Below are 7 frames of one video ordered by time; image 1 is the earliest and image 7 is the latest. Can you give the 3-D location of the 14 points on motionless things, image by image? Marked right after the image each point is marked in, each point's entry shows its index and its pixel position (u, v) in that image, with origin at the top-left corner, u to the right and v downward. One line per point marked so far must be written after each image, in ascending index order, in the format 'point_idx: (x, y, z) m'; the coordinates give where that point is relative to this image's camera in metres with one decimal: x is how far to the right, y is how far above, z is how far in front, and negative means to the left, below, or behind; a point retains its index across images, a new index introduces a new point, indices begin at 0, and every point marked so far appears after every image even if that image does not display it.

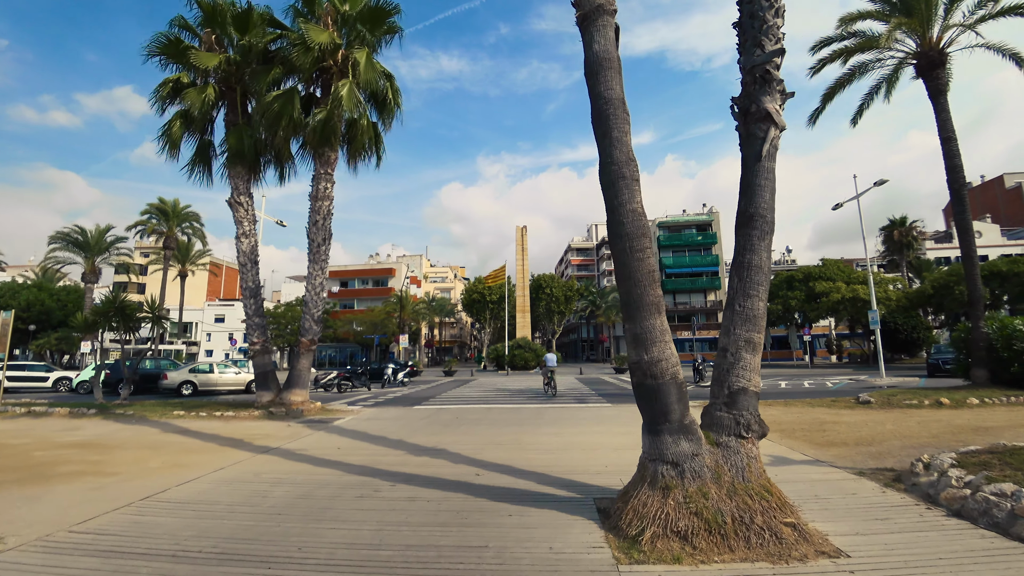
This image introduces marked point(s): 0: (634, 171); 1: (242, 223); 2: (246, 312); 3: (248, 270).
0: (+1.2, +1.2, +5.2) m
1: (-7.6, +1.9, +14.5) m
2: (-7.2, -0.7, +13.9) m
3: (-7.4, +0.5, +14.3) m
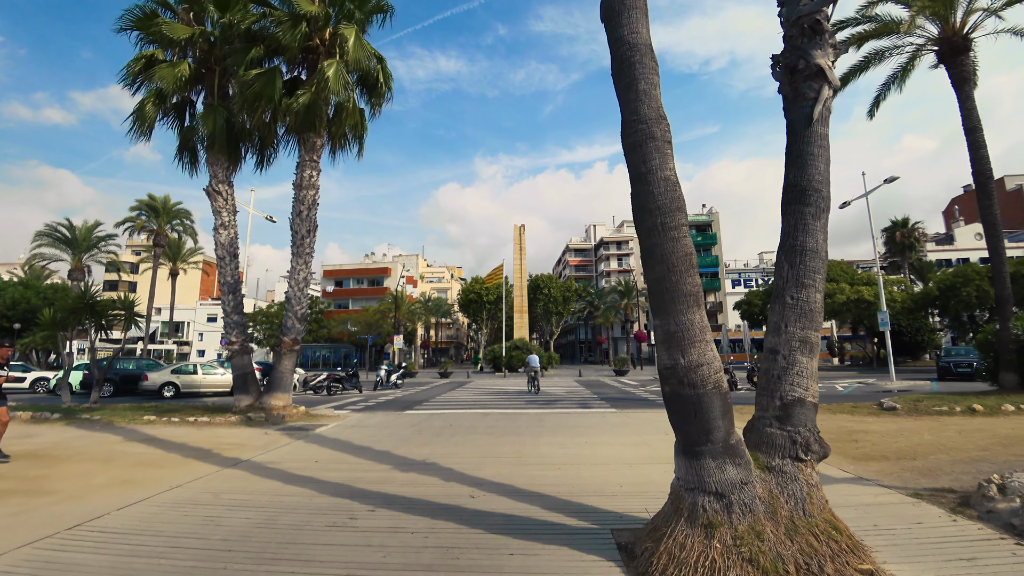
0: (+1.3, +1.3, +4.2) m
1: (-7.6, +2.0, +13.5) m
2: (-7.2, -0.5, +12.9) m
3: (-7.4, +0.7, +13.3) m
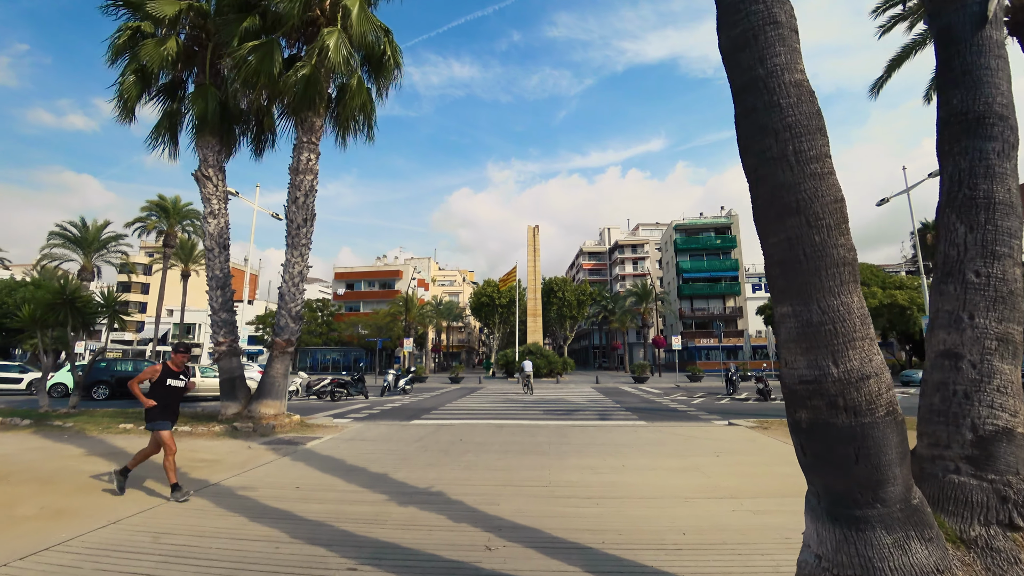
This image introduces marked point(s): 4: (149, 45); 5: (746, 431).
0: (+1.5, +1.5, +2.8) m
1: (-7.2, +2.1, +12.2) m
2: (-6.8, -0.4, +11.7) m
3: (-6.9, +0.8, +12.0) m
4: (-8.6, +5.8, +12.2) m
5: (+5.1, -3.1, +11.1) m
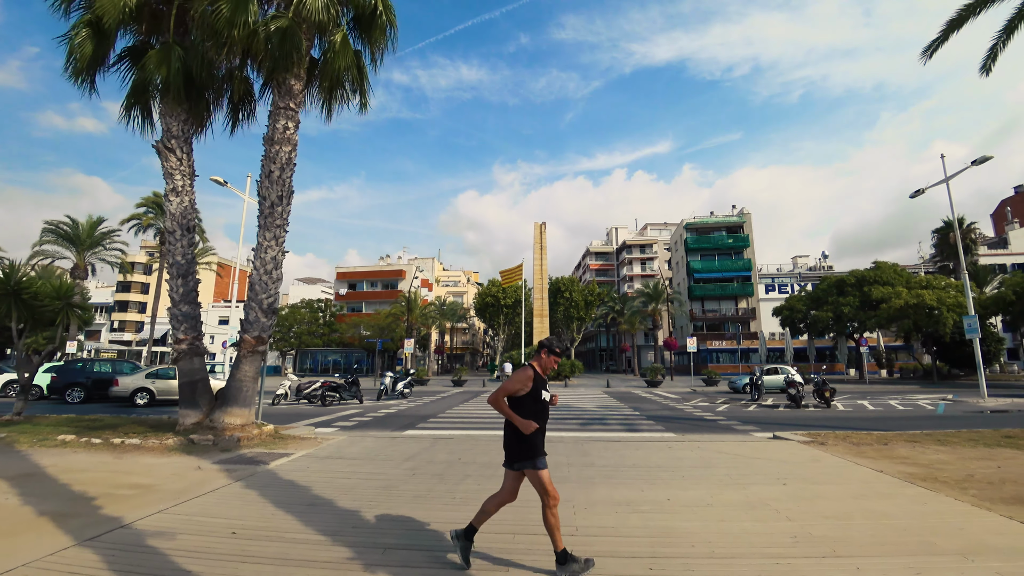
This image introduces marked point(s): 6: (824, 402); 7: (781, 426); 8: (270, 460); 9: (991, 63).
0: (+1.6, +1.7, +1.1) m
1: (-7.0, +2.3, +10.6) m
2: (-6.6, -0.2, +10.0) m
3: (-6.8, +1.0, +10.4) m
4: (-8.4, +6.0, +10.6) m
5: (+5.2, -2.9, +9.3) m
6: (+11.3, -4.1, +18.6) m
7: (+7.0, -3.6, +13.4) m
8: (-3.7, -2.6, +7.8) m
9: (+14.3, +6.8, +15.5) m
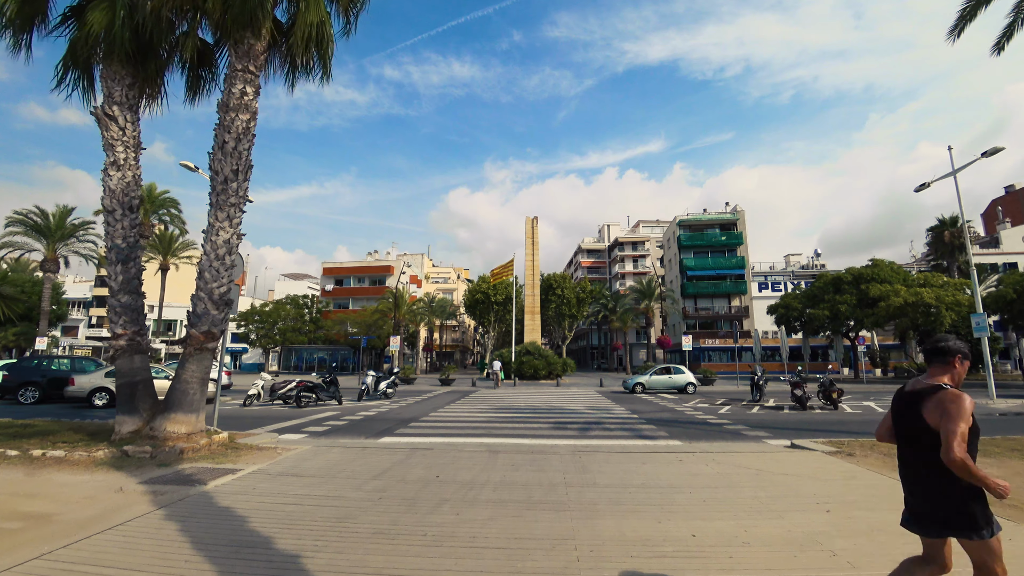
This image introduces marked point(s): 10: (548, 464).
0: (+1.6, +1.8, -0.1) m
1: (-7.2, +2.5, +9.3) m
2: (-6.8, 0.0, +8.7) m
3: (-6.9, +1.2, +9.0) m
4: (-8.5, +6.3, +9.2) m
5: (+5.0, -2.7, +8.2) m
6: (+10.9, -3.9, +17.6) m
7: (+6.7, -3.4, +12.4) m
8: (-3.8, -2.4, +6.6) m
9: (+14.0, +6.9, +14.6) m
10: (+0.5, -2.5, +7.3) m
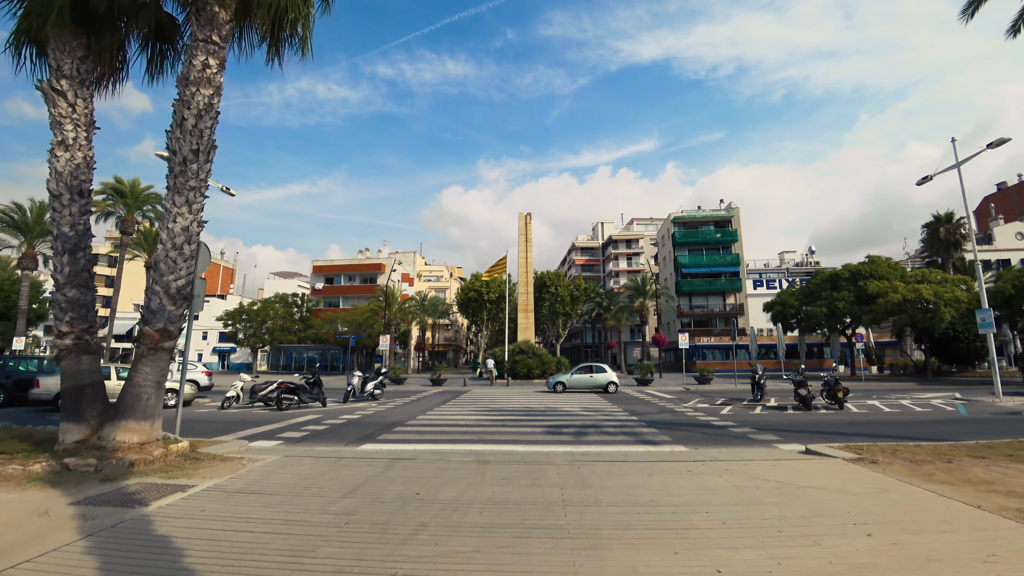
0: (+1.5, +1.9, -0.9) m
1: (-7.3, +2.6, +8.4) m
2: (-7.0, +0.1, +7.8) m
3: (-7.1, +1.3, +8.2) m
4: (-8.7, +6.4, +8.3) m
5: (+4.9, -2.6, +7.5) m
6: (+10.7, -3.8, +17.0) m
7: (+6.6, -3.3, +11.7) m
8: (-3.9, -2.3, +5.7) m
9: (+13.8, +7.1, +13.9) m
10: (+0.4, -2.4, +6.5) m
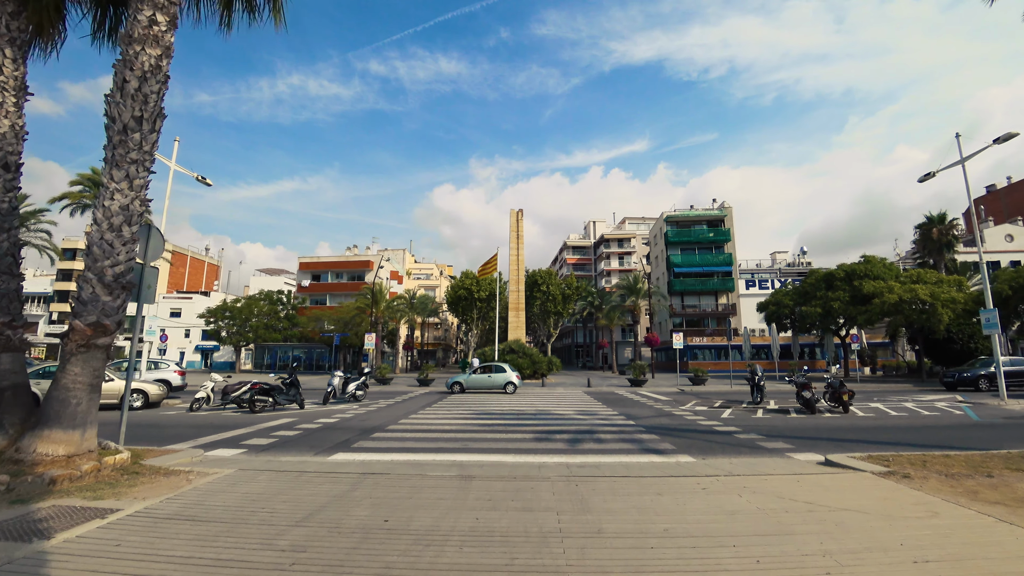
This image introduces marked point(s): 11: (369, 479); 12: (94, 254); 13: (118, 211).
0: (+1.6, +2.0, -1.8) m
1: (-7.5, +2.8, +7.3) m
2: (-7.1, +0.3, +6.8) m
3: (-7.2, +1.5, +7.1) m
4: (-8.8, +6.5, +7.2) m
5: (+4.7, -2.5, +6.6) m
6: (+10.3, -3.7, +16.2) m
7: (+6.3, -3.2, +10.9) m
8: (-4.1, -2.2, +4.7) m
9: (+13.6, +7.1, +13.2) m
10: (+0.3, -2.3, +5.6) m
11: (-1.8, -2.4, +6.4) m
12: (-5.3, +0.4, +6.5) m
13: (-5.1, +1.0, +6.7) m
